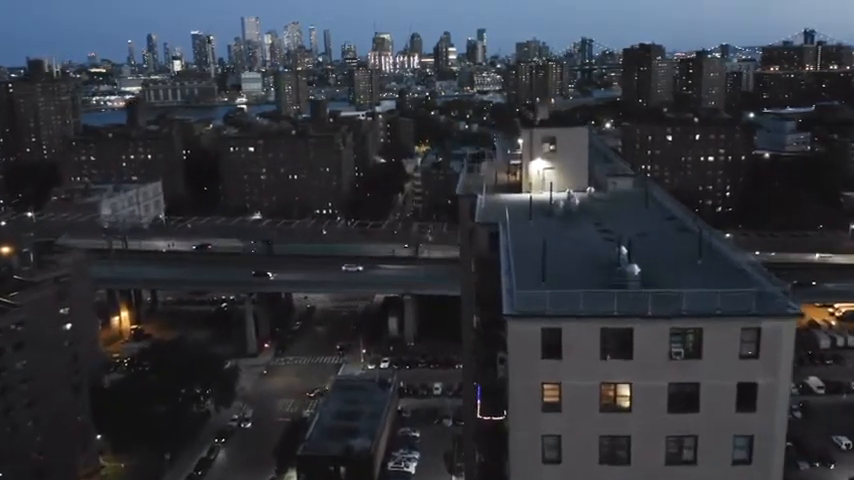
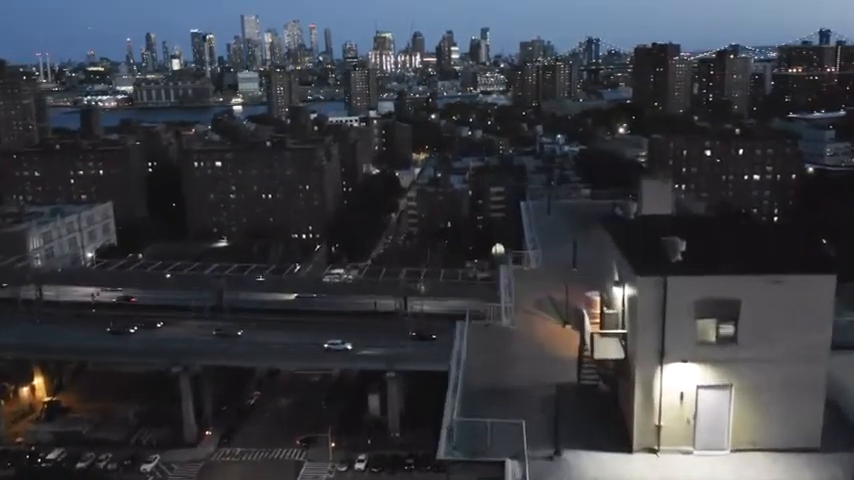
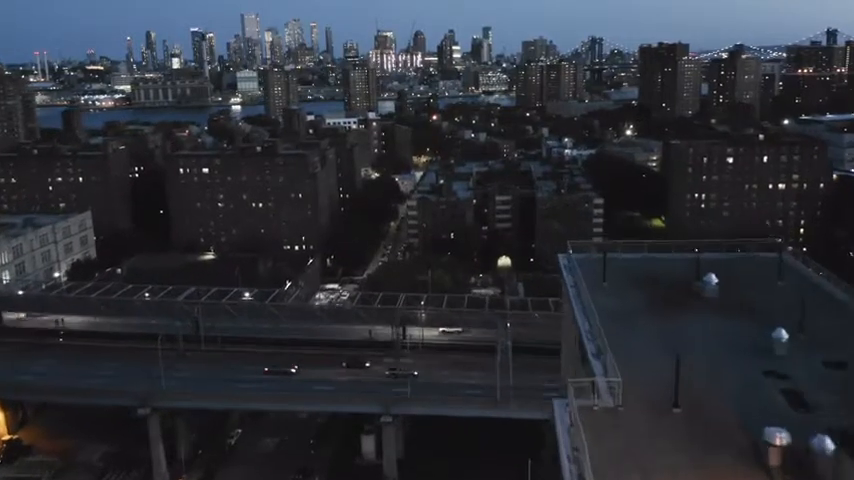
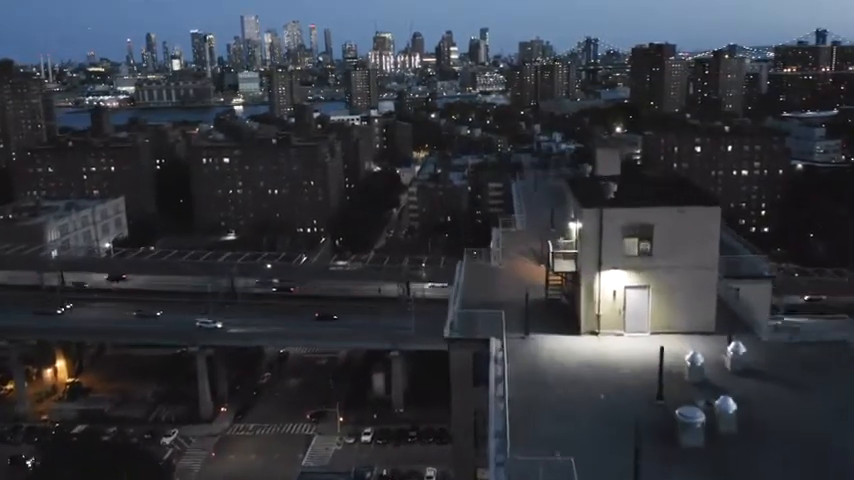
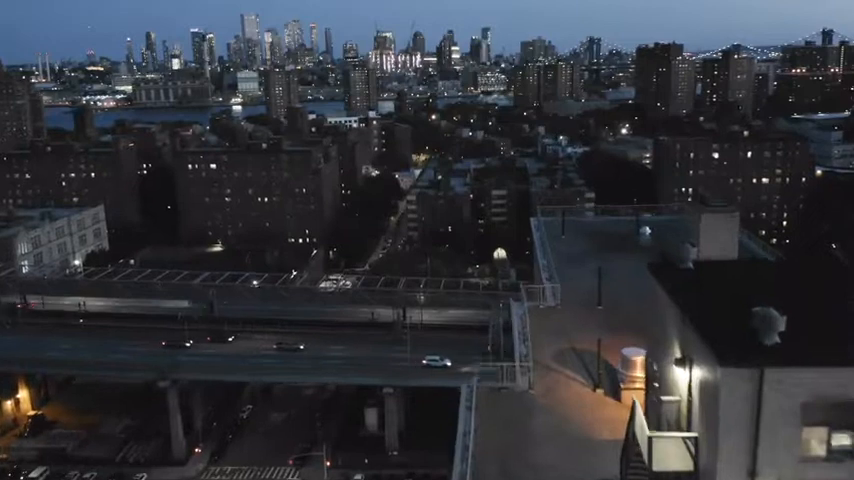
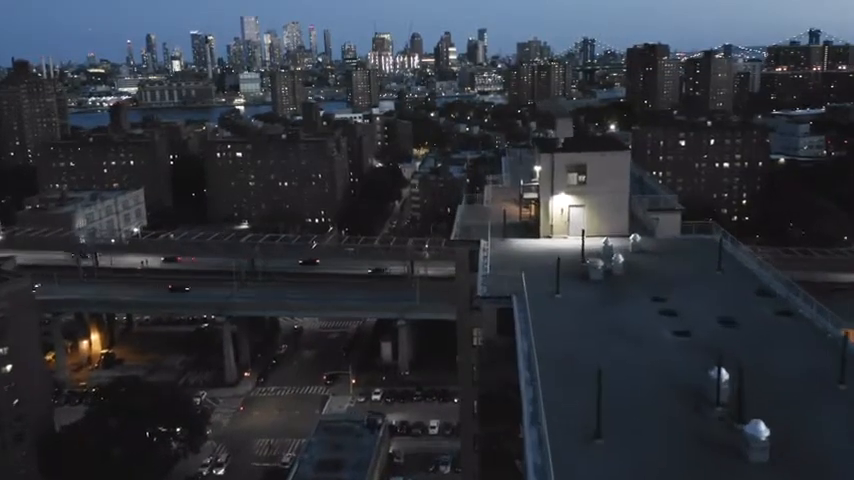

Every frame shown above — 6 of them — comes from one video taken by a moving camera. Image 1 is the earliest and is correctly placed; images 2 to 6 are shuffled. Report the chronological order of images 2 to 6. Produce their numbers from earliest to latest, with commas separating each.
6, 4, 2, 5, 3
